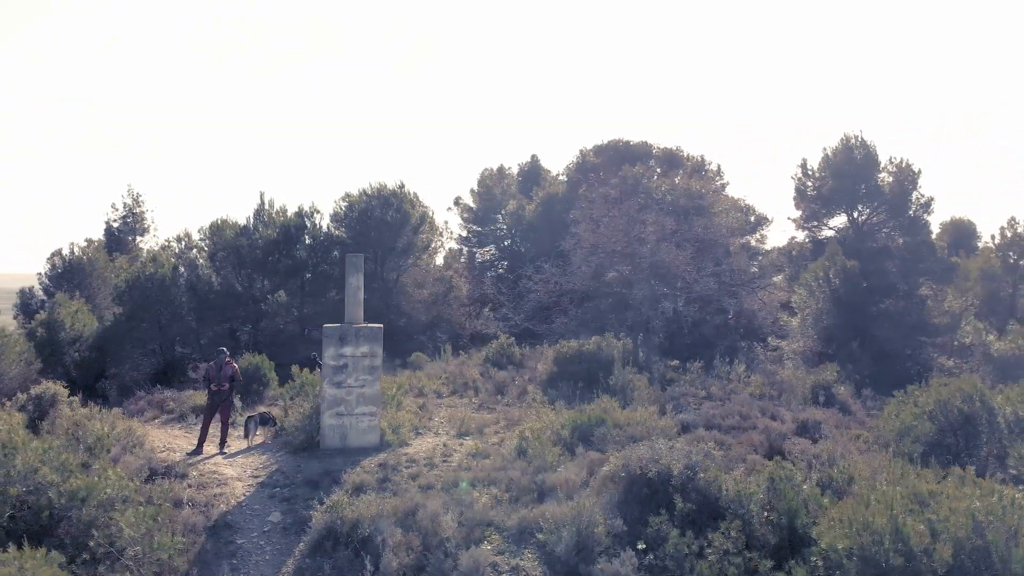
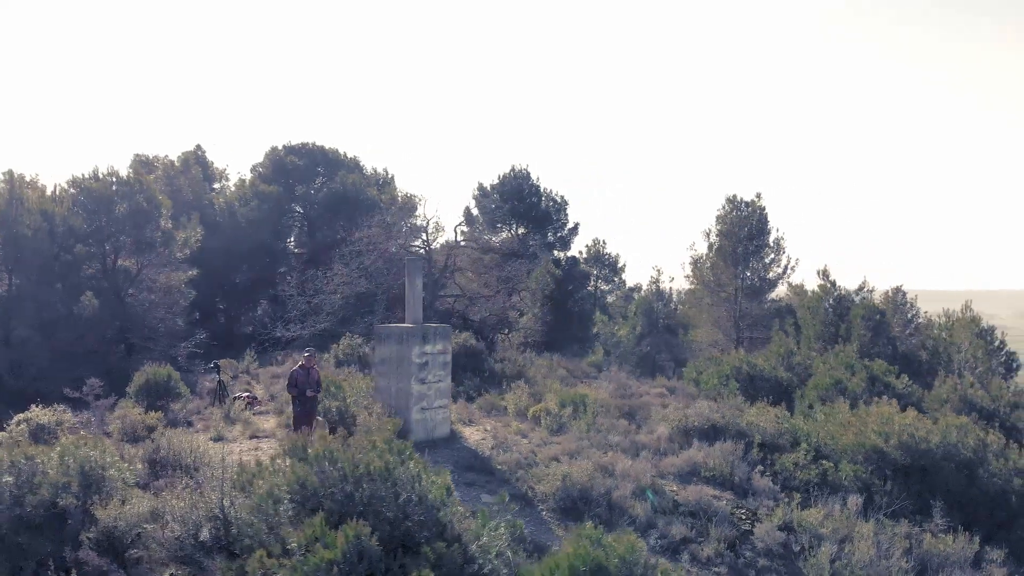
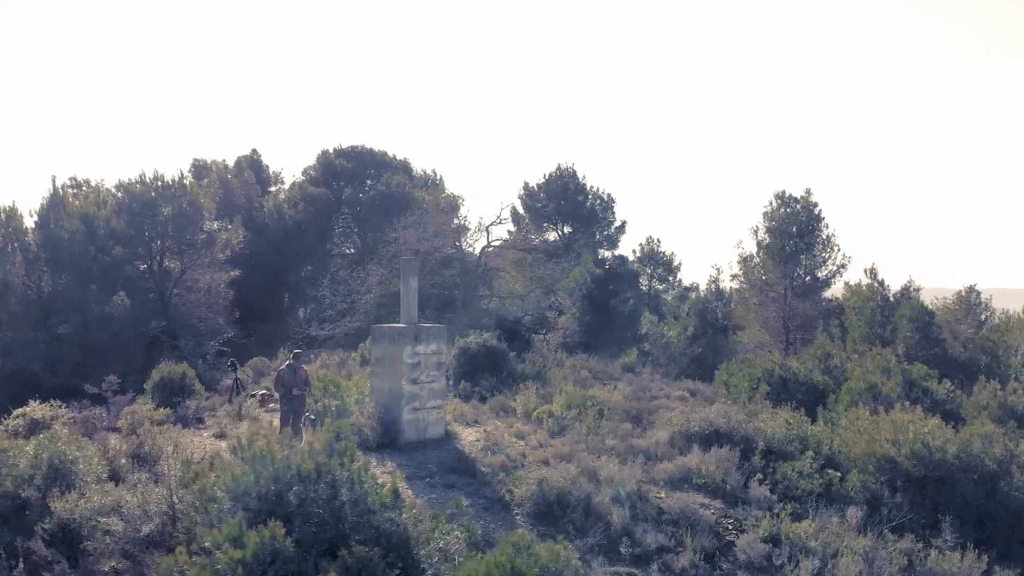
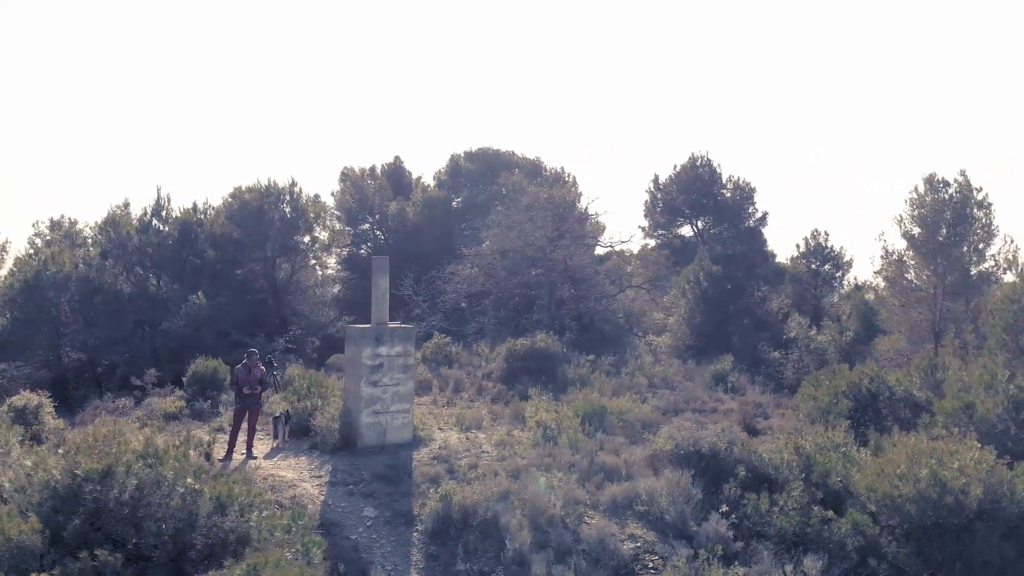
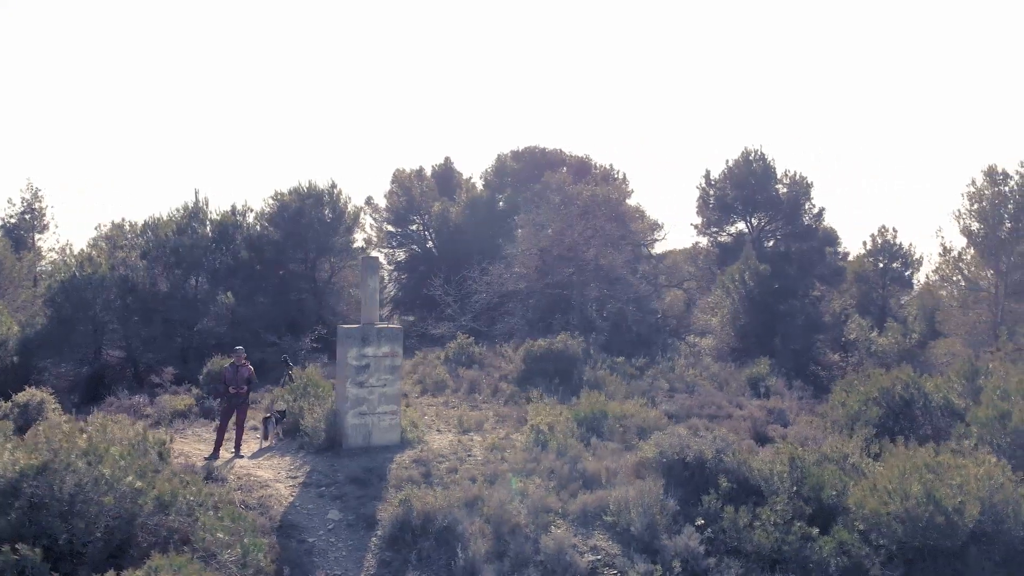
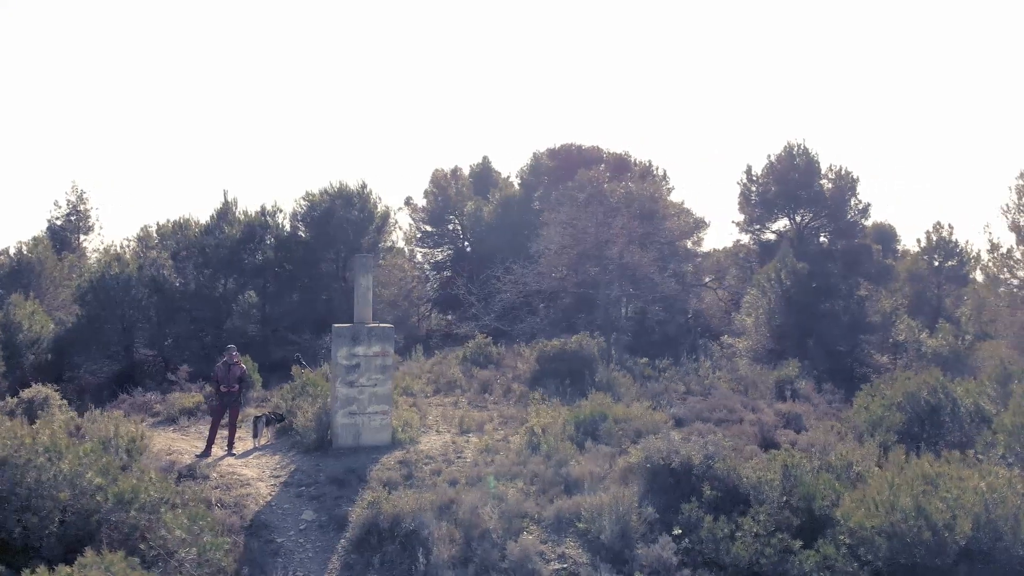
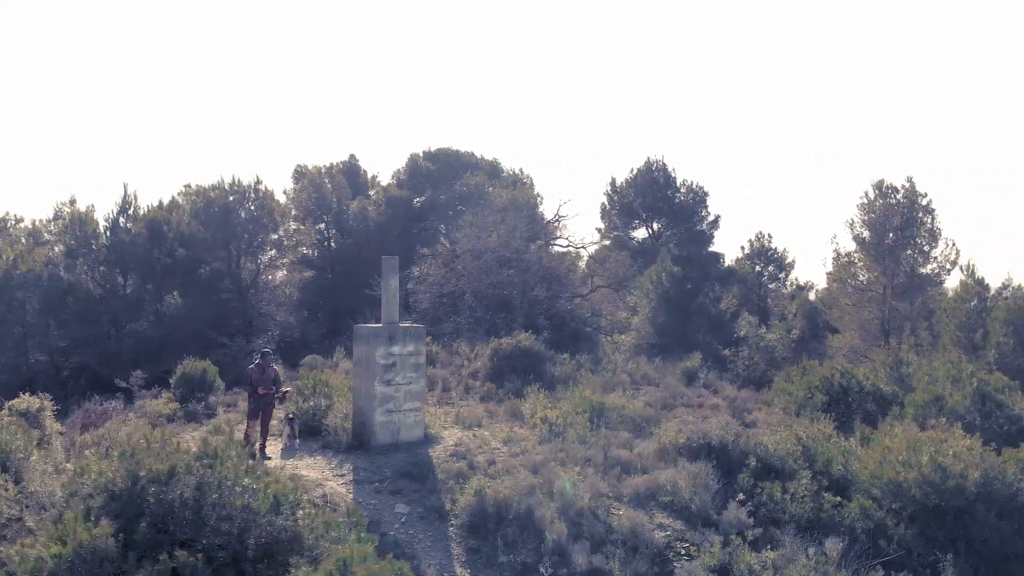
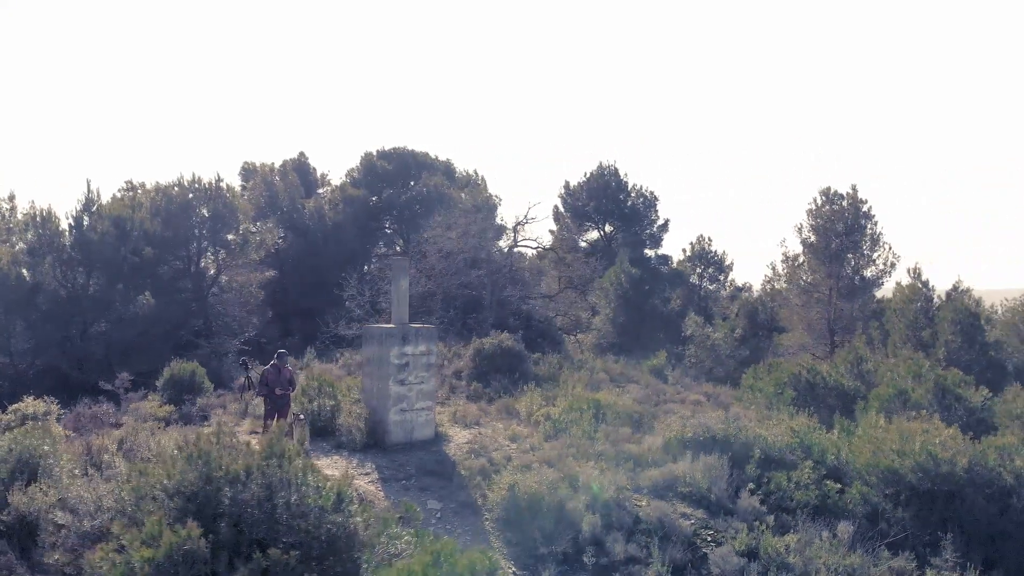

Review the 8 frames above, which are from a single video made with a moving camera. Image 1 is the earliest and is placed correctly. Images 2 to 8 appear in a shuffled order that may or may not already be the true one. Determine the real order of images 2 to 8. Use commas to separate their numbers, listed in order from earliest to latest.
6, 5, 4, 7, 8, 3, 2
